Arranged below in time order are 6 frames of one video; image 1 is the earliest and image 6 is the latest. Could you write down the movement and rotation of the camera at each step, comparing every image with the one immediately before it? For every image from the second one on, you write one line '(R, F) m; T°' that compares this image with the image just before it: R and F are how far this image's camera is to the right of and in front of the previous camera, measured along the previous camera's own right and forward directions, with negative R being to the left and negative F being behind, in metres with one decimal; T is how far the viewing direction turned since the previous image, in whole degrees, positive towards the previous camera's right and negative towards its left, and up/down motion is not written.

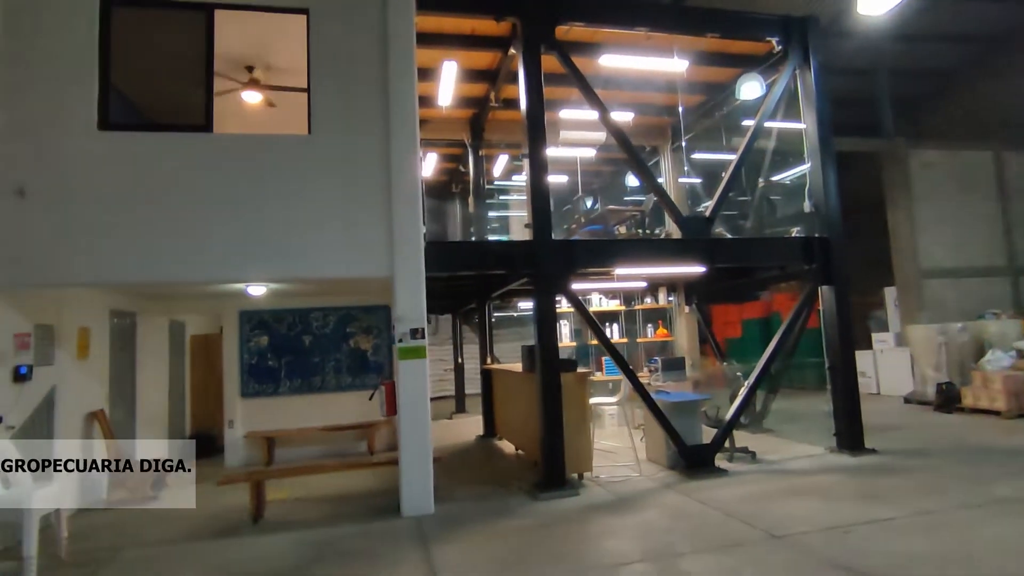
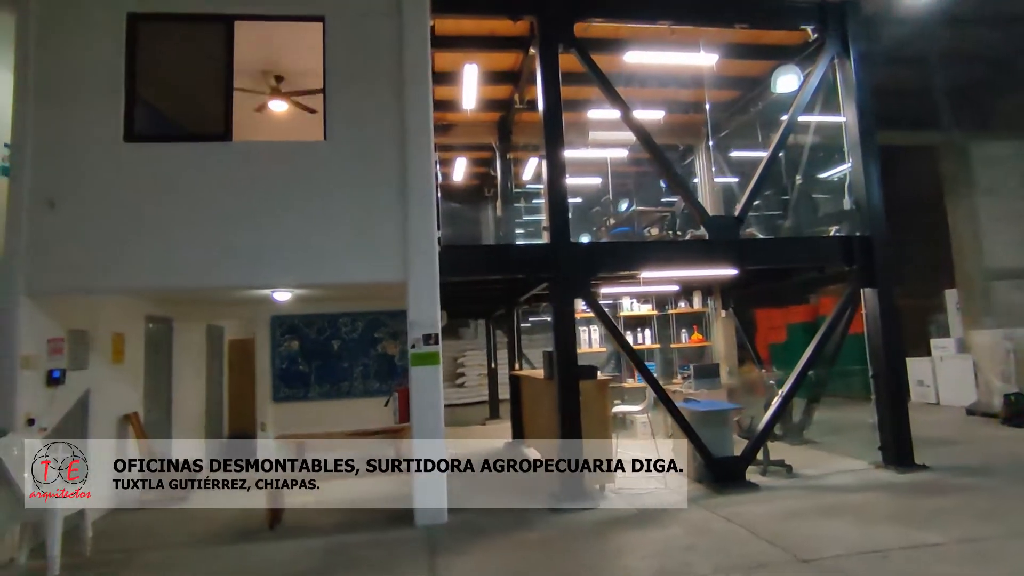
(+0.3, +0.1) m; -5°
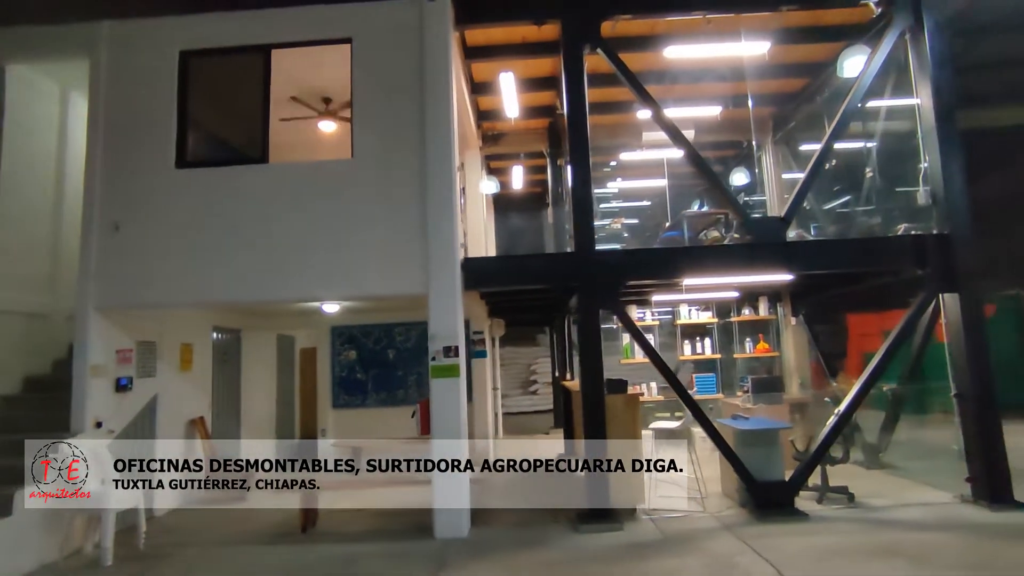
(+0.6, +0.2) m; -9°
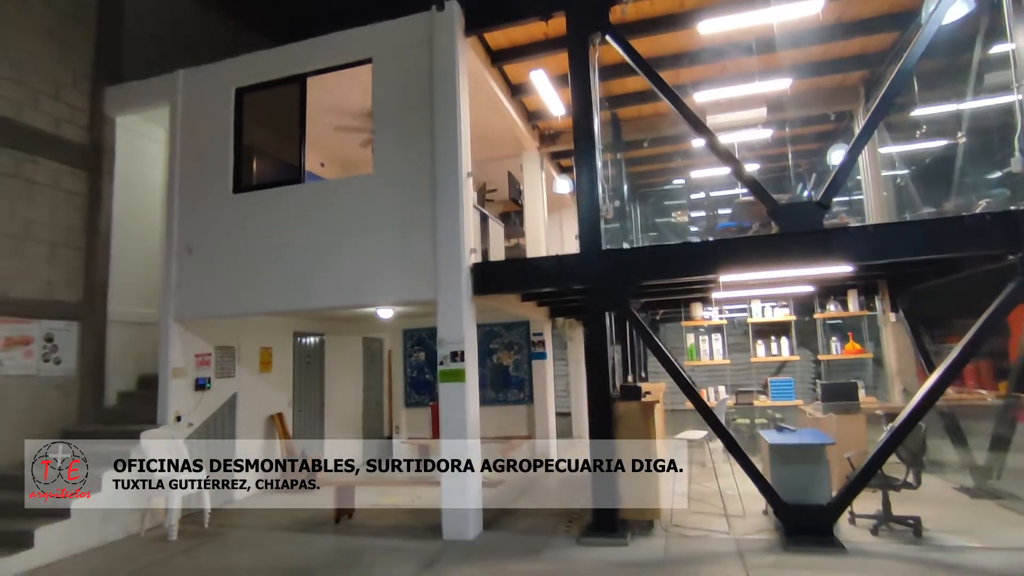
(+1.2, +0.2) m; -14°
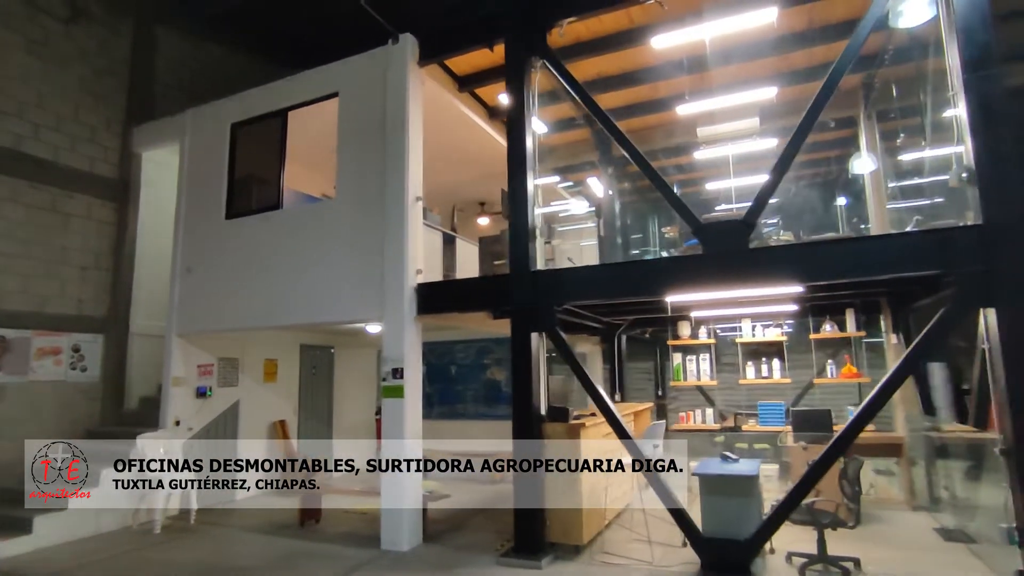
(+1.3, 0.0) m; -8°
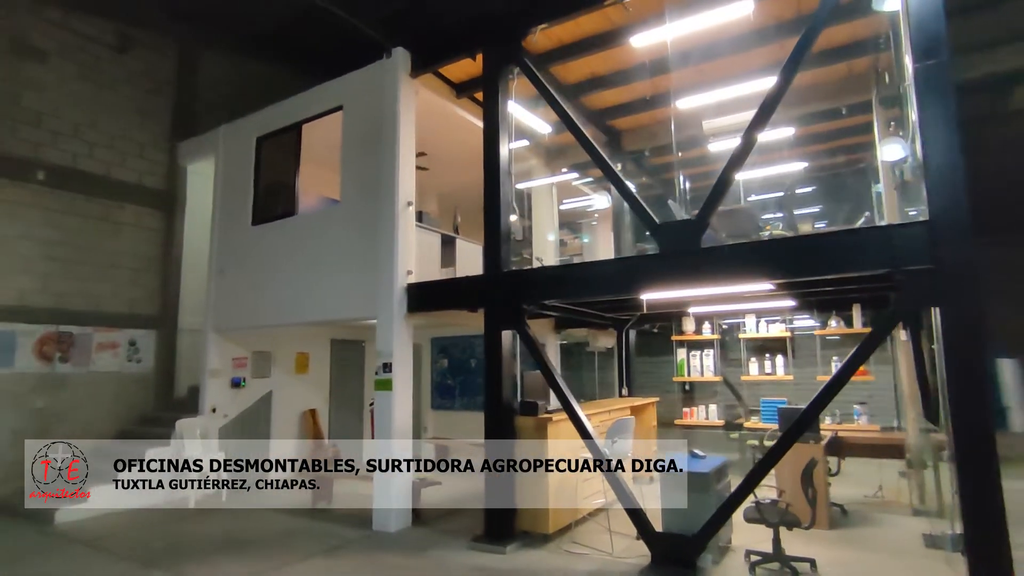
(+0.9, -0.2) m; -7°
